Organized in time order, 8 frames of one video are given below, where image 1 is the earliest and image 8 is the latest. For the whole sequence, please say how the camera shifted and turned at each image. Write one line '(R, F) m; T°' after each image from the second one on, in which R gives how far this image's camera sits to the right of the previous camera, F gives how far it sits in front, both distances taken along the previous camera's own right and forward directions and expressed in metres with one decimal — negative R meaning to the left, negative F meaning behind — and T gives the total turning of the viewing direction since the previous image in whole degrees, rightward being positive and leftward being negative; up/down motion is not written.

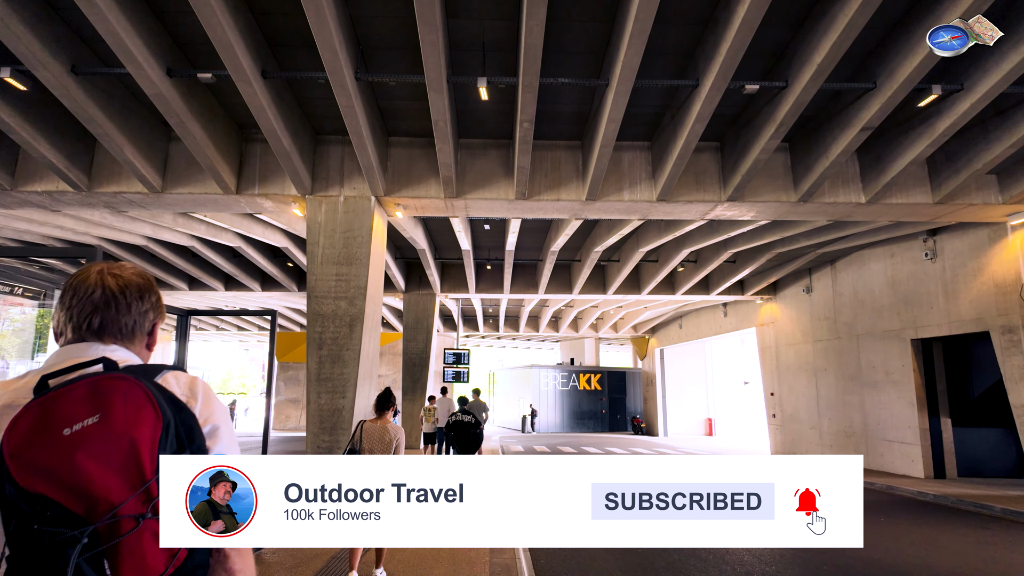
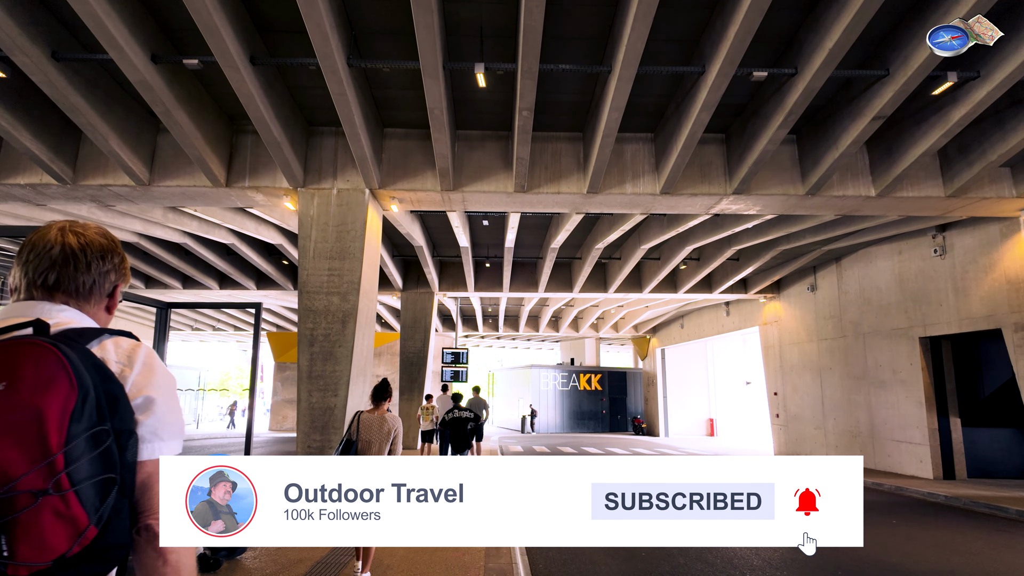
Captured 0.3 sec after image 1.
(0.0, +0.3) m; 0°
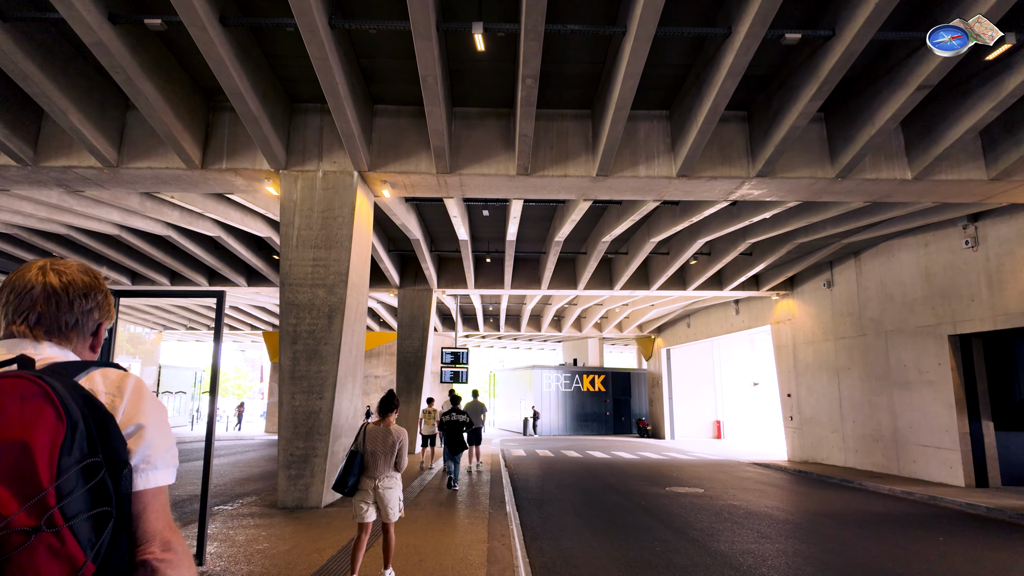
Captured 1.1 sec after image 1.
(0.0, +0.9) m; 0°
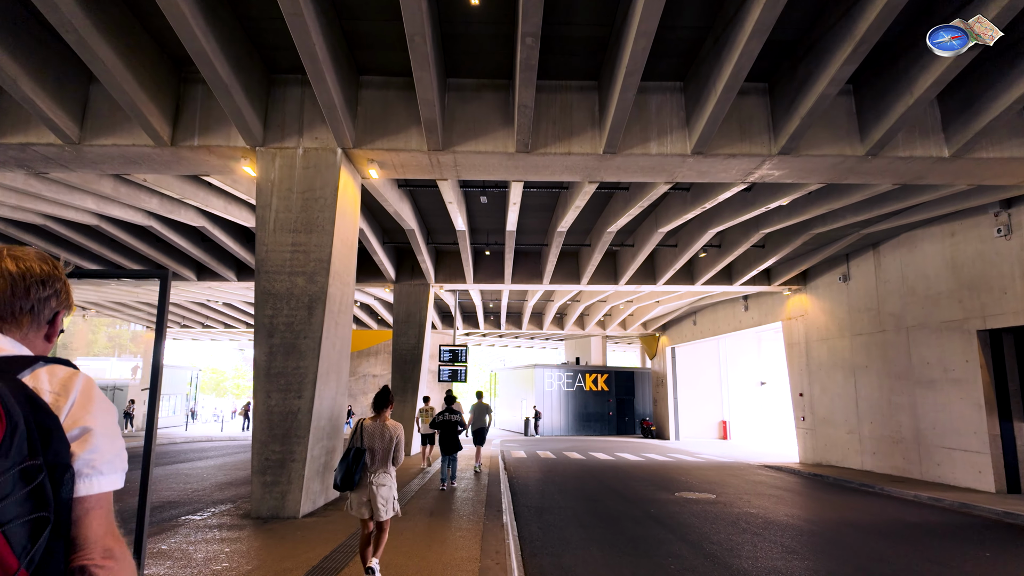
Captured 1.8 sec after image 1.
(0.0, +0.8) m; 0°
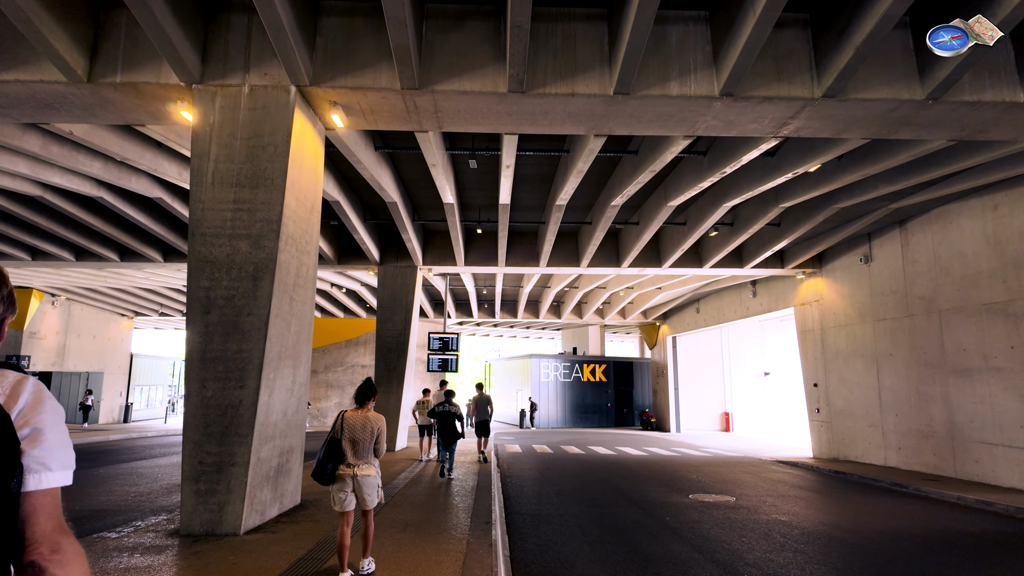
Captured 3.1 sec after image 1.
(+0.1, +1.4) m; 0°
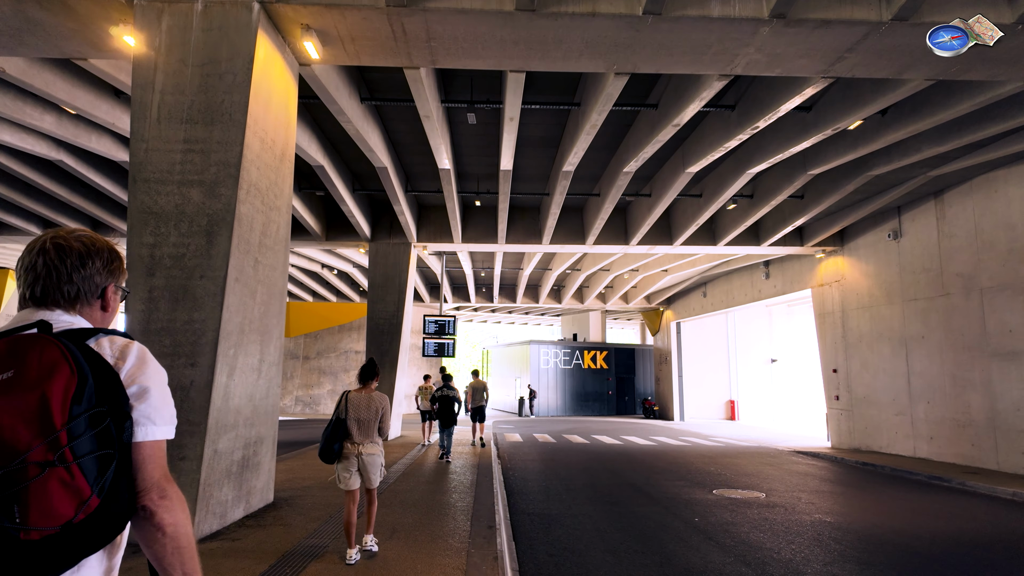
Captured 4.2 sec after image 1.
(-0.1, +1.1) m; 0°
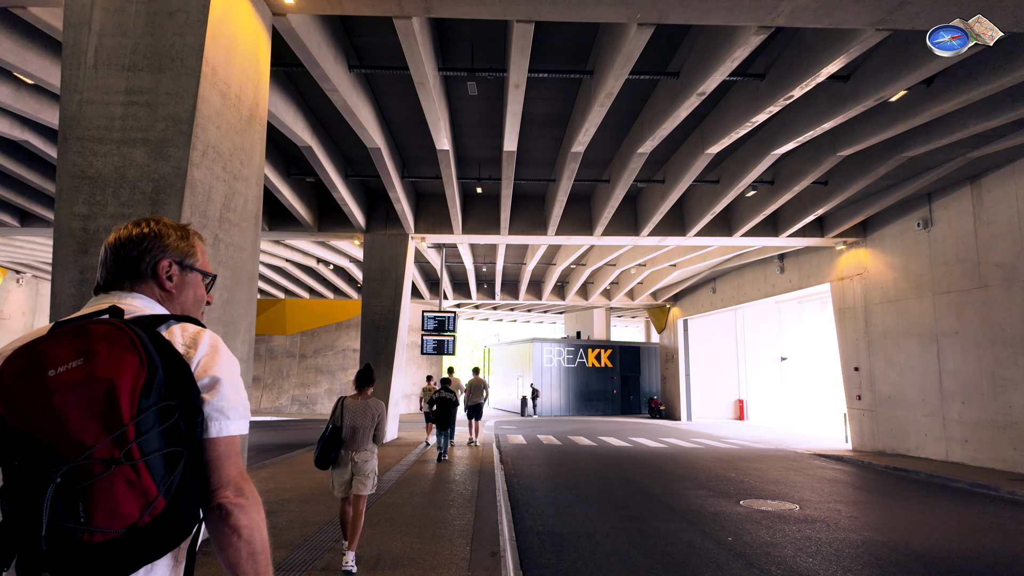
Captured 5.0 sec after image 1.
(-0.1, +0.9) m; 0°
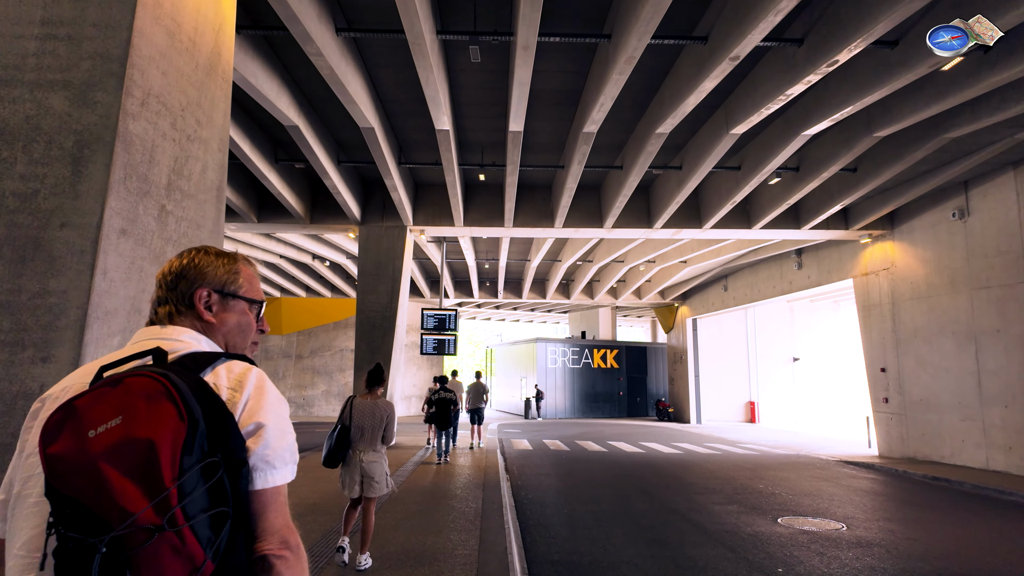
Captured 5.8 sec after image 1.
(-0.1, +0.9) m; 0°
